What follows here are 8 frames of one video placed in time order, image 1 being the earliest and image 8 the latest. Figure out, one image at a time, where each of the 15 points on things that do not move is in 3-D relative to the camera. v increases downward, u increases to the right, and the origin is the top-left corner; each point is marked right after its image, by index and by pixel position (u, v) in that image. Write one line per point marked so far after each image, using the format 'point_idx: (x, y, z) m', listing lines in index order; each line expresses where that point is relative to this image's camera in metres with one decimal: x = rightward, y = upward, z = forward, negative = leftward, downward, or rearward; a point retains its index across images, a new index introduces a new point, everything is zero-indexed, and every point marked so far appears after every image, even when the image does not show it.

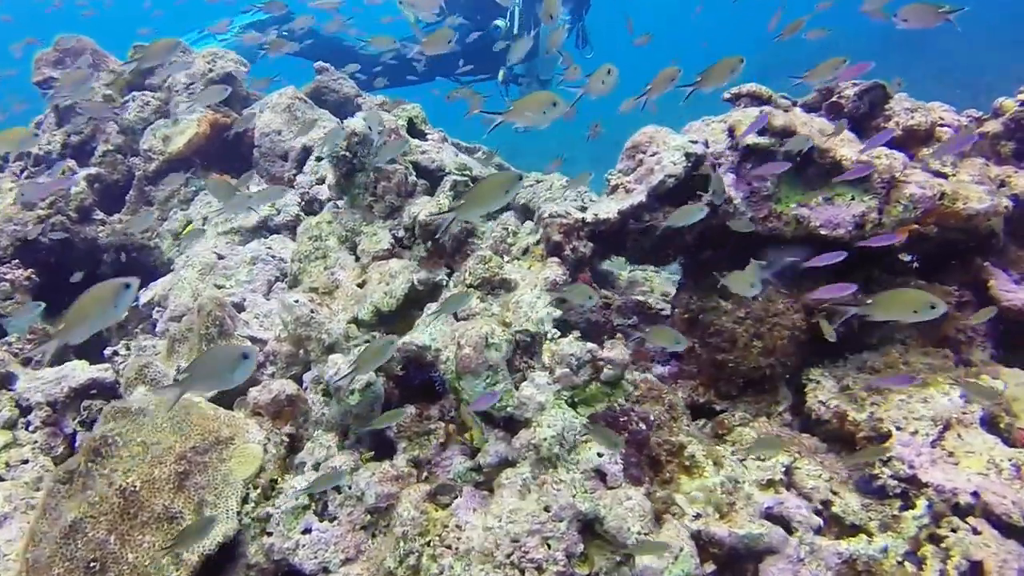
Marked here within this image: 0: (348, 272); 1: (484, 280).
0: (-0.7, +0.1, +3.5) m
1: (-0.1, 0.0, +3.2) m
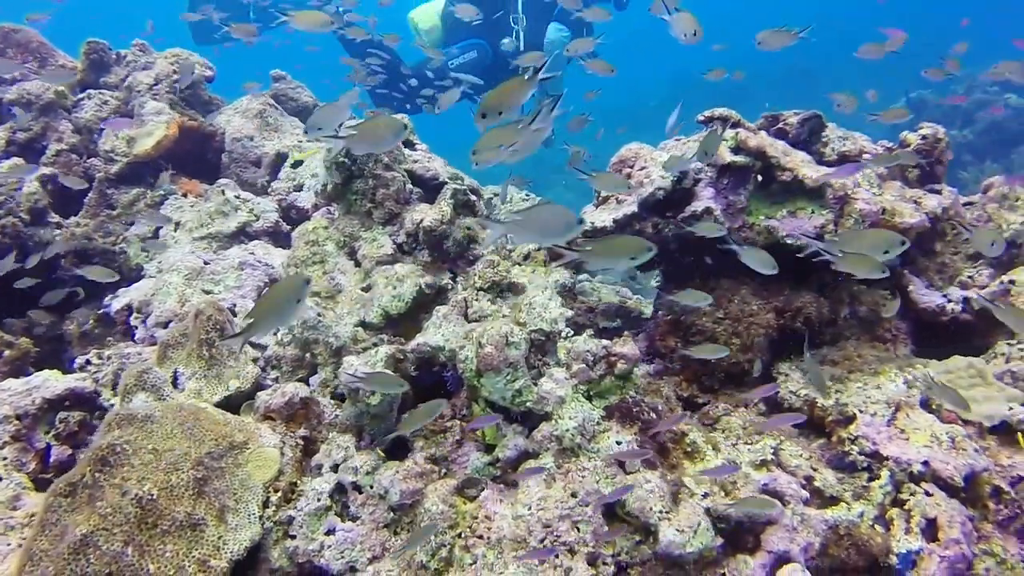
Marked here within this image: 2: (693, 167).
0: (-0.7, +0.1, +3.6) m
1: (0.0, 0.0, +3.3) m
2: (+0.8, +0.5, +3.6) m
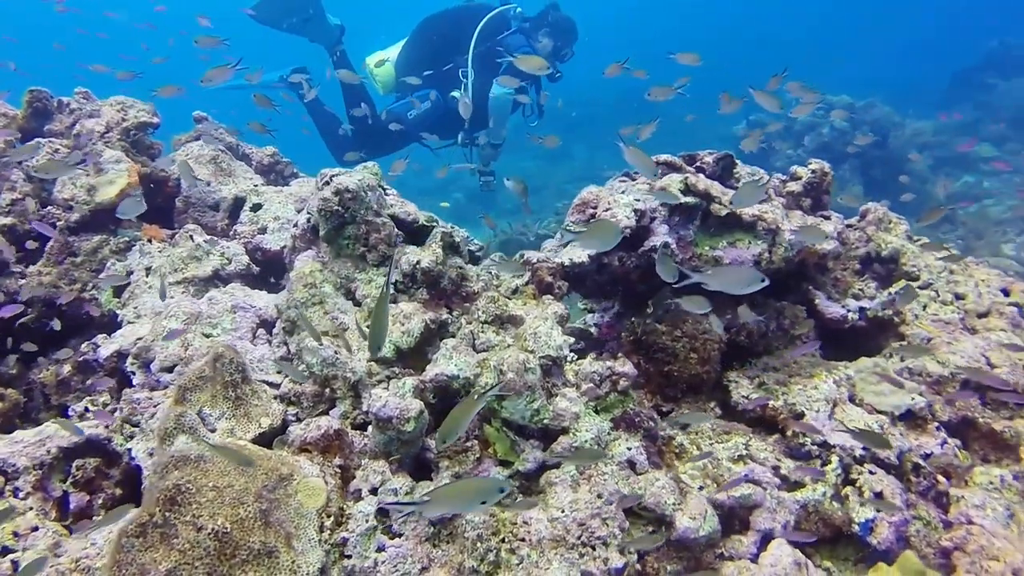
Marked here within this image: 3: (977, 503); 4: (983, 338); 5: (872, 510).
0: (-0.8, -0.1, +3.9) m
1: (-0.1, -0.1, +3.7) m
2: (+0.7, +0.4, +4.2) m
3: (+2.2, -1.0, +3.8) m
4: (+2.9, -0.3, +4.9) m
5: (+1.5, -1.0, +3.4) m
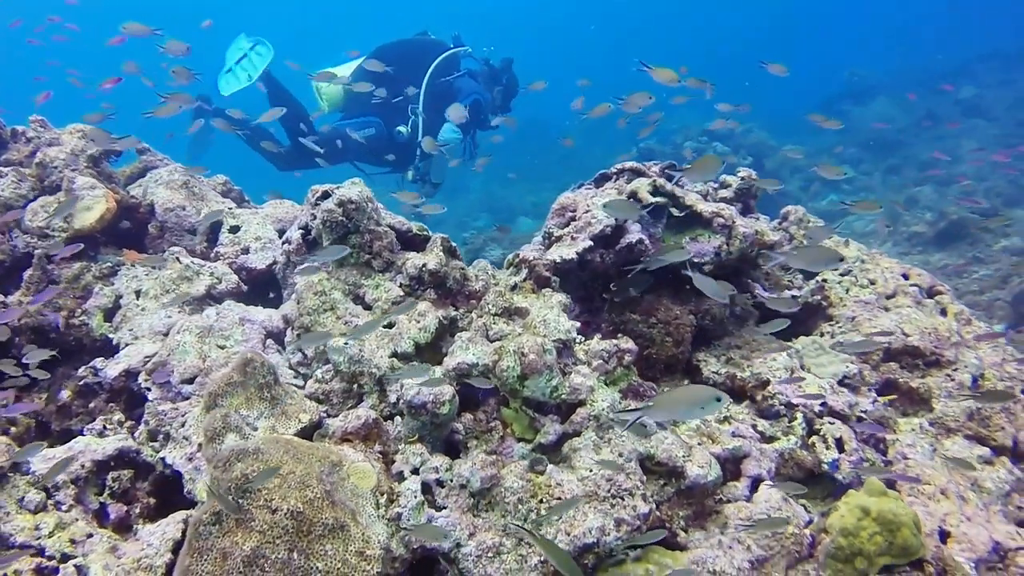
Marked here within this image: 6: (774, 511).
0: (-0.8, -0.2, +4.1) m
1: (0.0, -0.1, +4.1) m
2: (+0.6, +0.5, +4.7) m
3: (+2.2, -0.9, +4.4) m
4: (+2.8, -0.2, +5.6) m
5: (+1.6, -0.8, +4.0) m
6: (+1.2, -1.0, +3.6) m
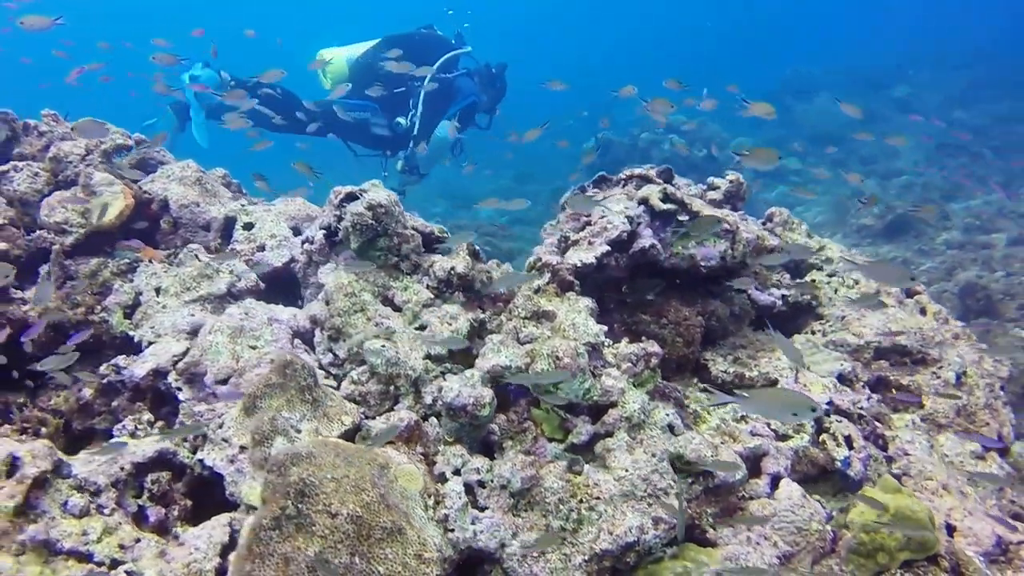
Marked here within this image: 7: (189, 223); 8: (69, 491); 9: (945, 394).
0: (-0.6, -0.2, +4.2) m
1: (+0.1, -0.1, +4.2) m
2: (+0.8, +0.4, +4.8) m
3: (+2.4, -0.9, +4.7) m
4: (+2.8, -0.2, +5.9) m
5: (+1.8, -0.9, +4.2) m
6: (+1.4, -1.1, +3.8) m
7: (-2.3, +0.5, +5.5) m
8: (-2.0, -0.9, +3.5) m
9: (+3.0, -0.7, +5.4) m
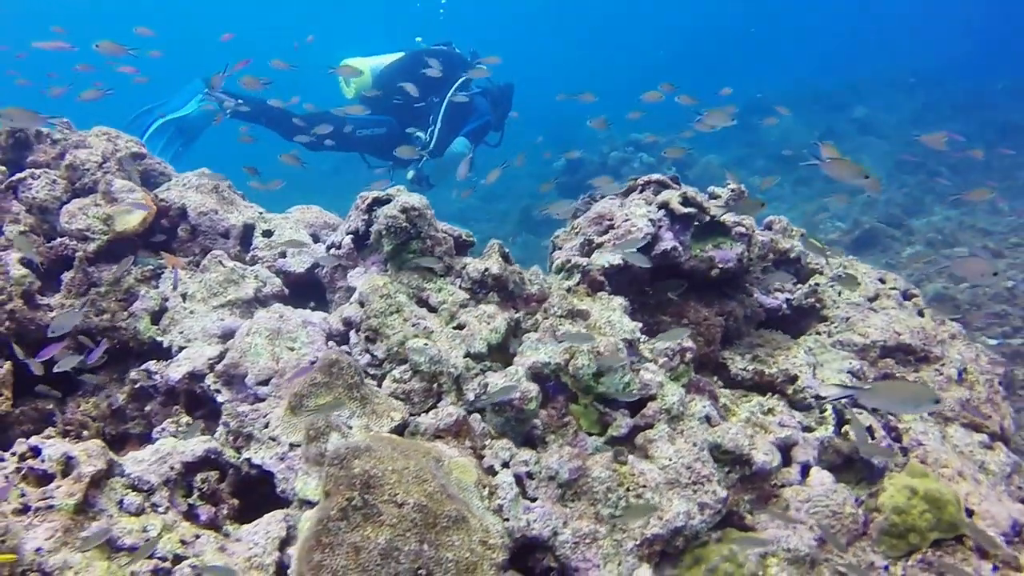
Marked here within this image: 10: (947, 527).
0: (-0.4, -0.2, +4.3) m
1: (+0.3, -0.1, +4.4) m
2: (+0.9, +0.4, +5.0) m
3: (+2.5, -0.9, +4.9) m
4: (+2.9, -0.2, +6.2) m
5: (+2.0, -0.8, +4.4) m
6: (+1.6, -1.0, +3.9) m
7: (-2.1, +0.4, +5.6) m
8: (-1.7, -0.9, +3.5) m
9: (+3.1, -0.7, +5.6) m
10: (+2.1, -1.2, +3.9) m
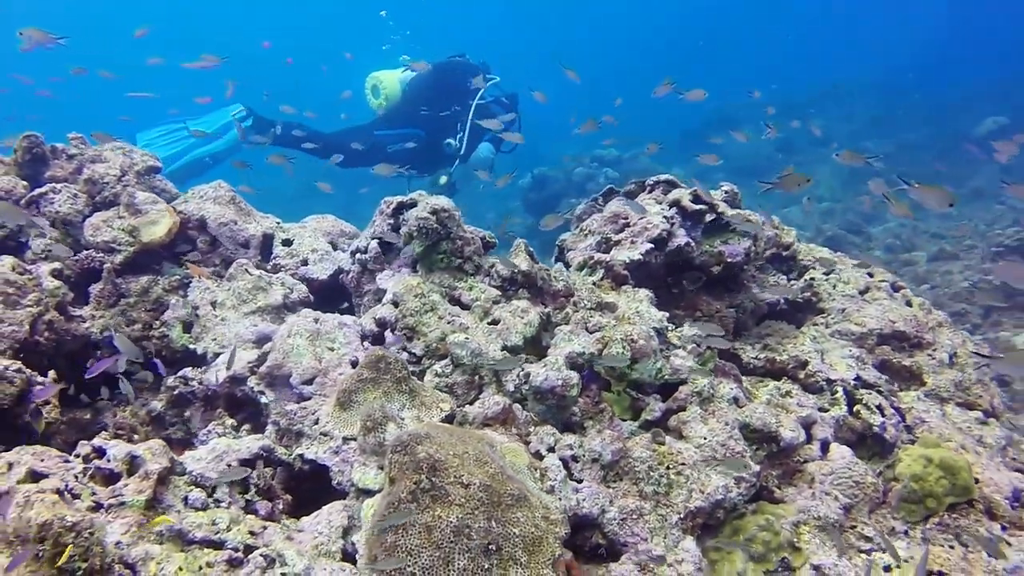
0: (-0.3, -0.2, +4.5) m
1: (+0.5, -0.1, +4.6) m
2: (+1.0, +0.5, +5.2) m
3: (+2.7, -0.8, +5.2) m
4: (+3.0, -0.1, +6.5) m
5: (+2.2, -0.8, +4.7) m
6: (+1.8, -0.9, +4.2) m
7: (-2.0, +0.3, +5.7) m
8: (-1.5, -0.9, +3.6) m
9: (+3.3, -0.6, +6.0) m
10: (+2.3, -1.1, +4.1) m
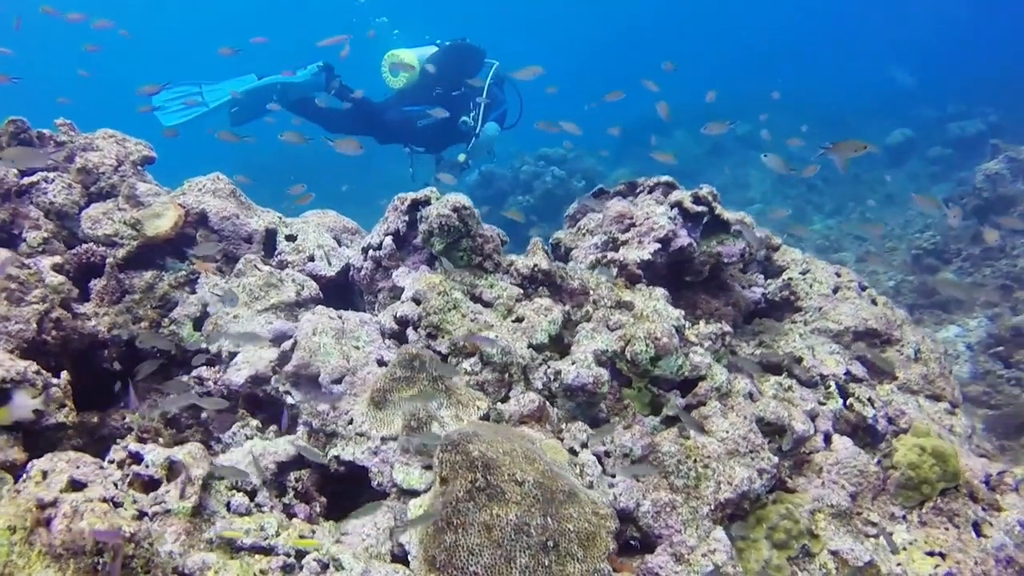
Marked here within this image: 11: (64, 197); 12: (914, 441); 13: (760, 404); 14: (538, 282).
0: (-0.1, -0.2, +4.5) m
1: (+0.6, -0.1, +4.7) m
2: (+1.1, +0.5, +5.4) m
3: (+2.8, -0.8, +5.5) m
4: (+3.0, -0.1, +6.8) m
5: (+2.3, -0.8, +4.9) m
6: (+1.9, -0.9, +4.4) m
7: (-2.0, +0.4, +5.6) m
8: (-1.3, -0.9, +3.6) m
9: (+3.3, -0.6, +6.3) m
10: (+2.5, -1.1, +4.4) m
11: (-3.0, +0.6, +5.2) m
12: (+2.4, -0.9, +4.6) m
13: (+1.4, -0.7, +4.4) m
14: (+0.1, 0.0, +4.7) m
